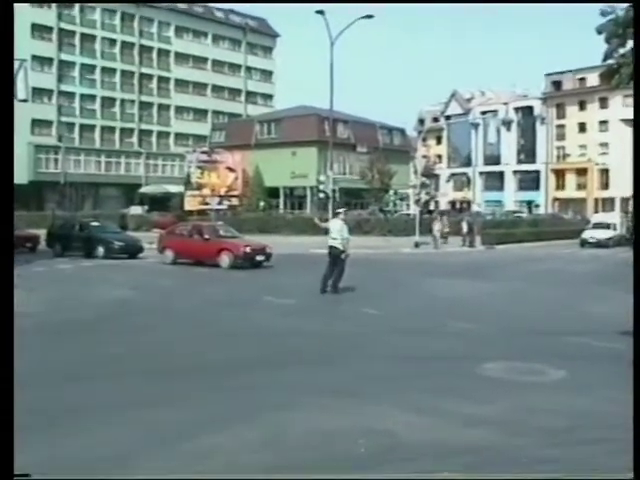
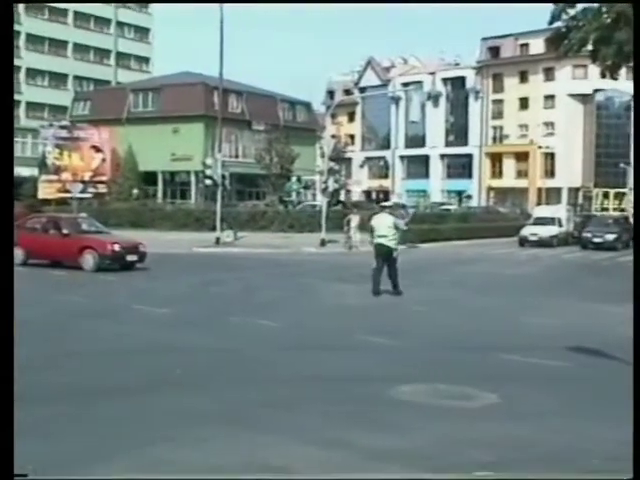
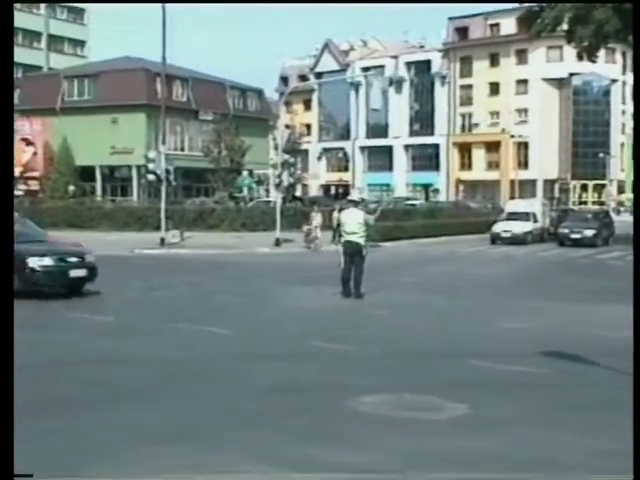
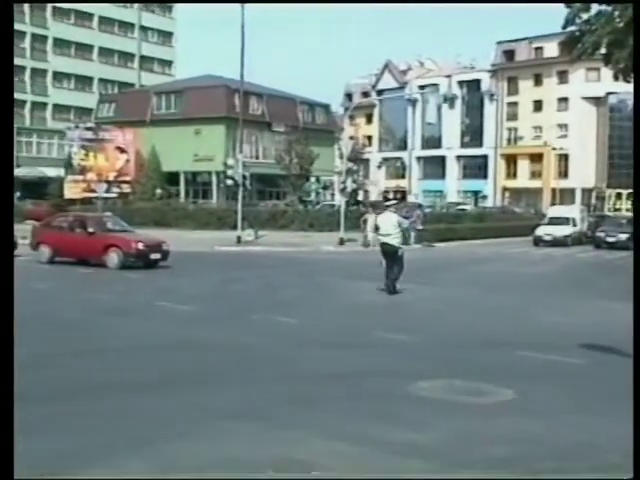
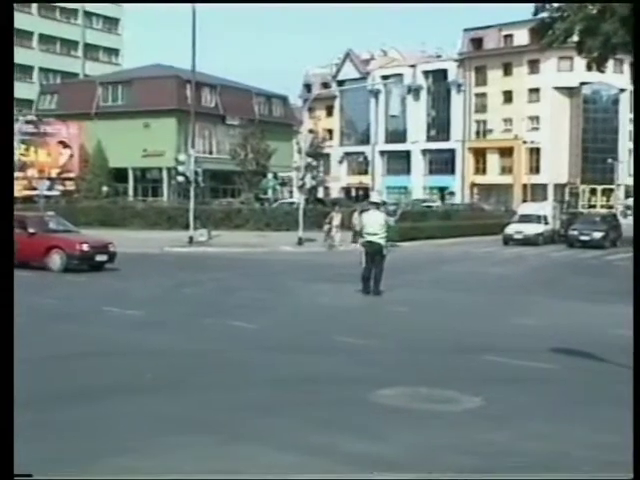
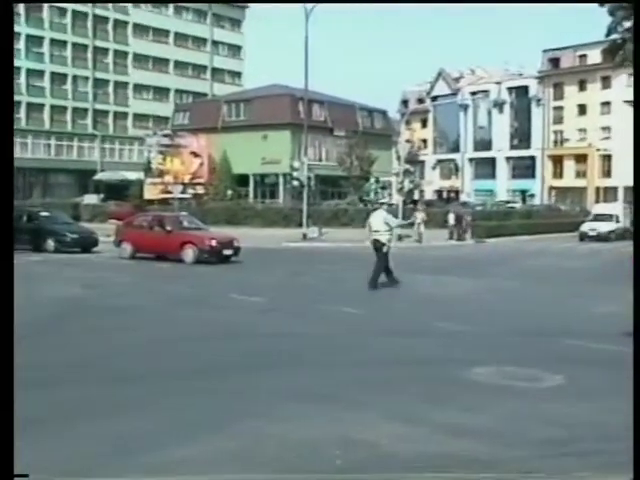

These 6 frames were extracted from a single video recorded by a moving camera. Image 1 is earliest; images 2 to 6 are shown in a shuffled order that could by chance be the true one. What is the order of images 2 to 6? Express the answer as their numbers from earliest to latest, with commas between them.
6, 4, 2, 5, 3
